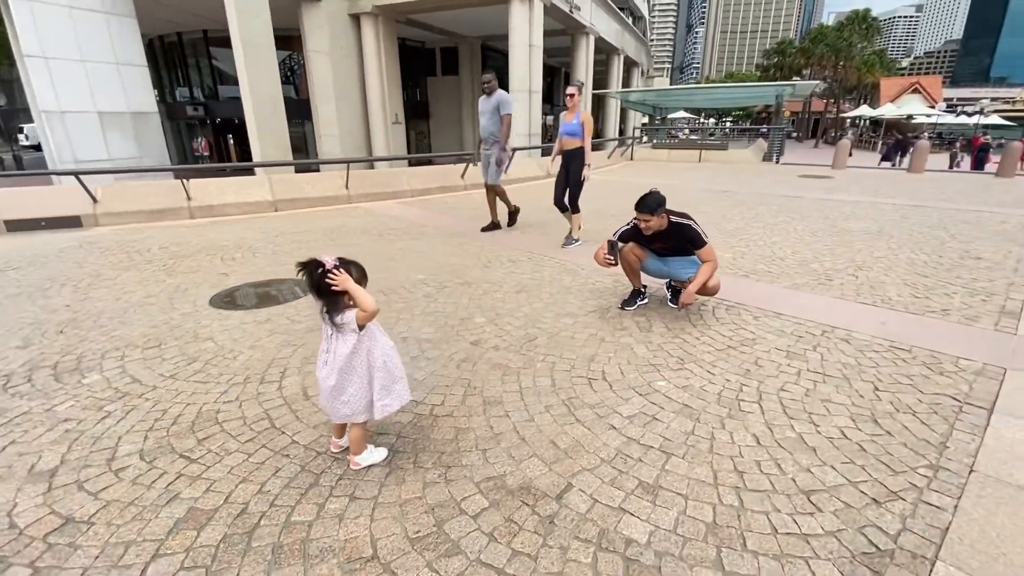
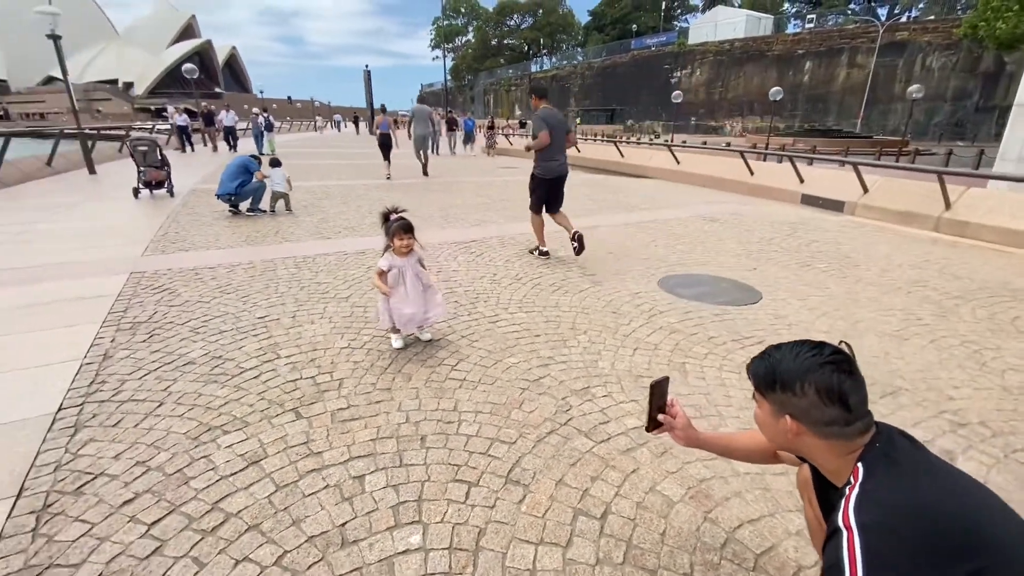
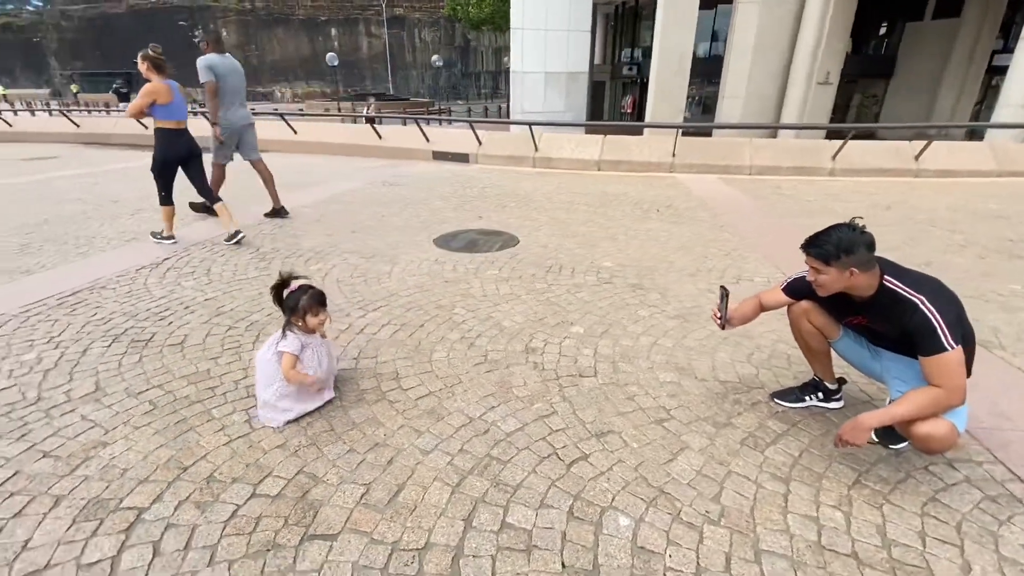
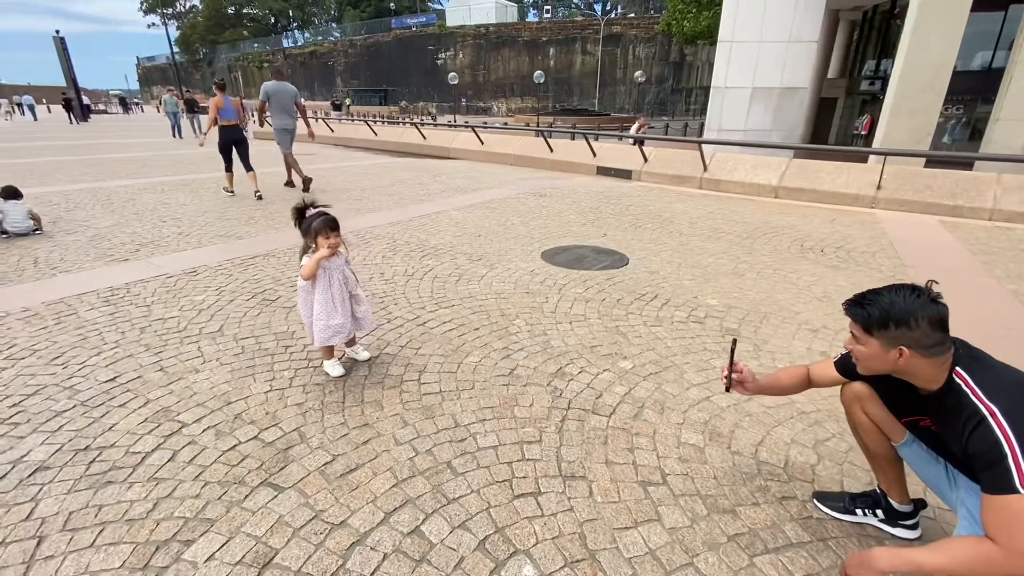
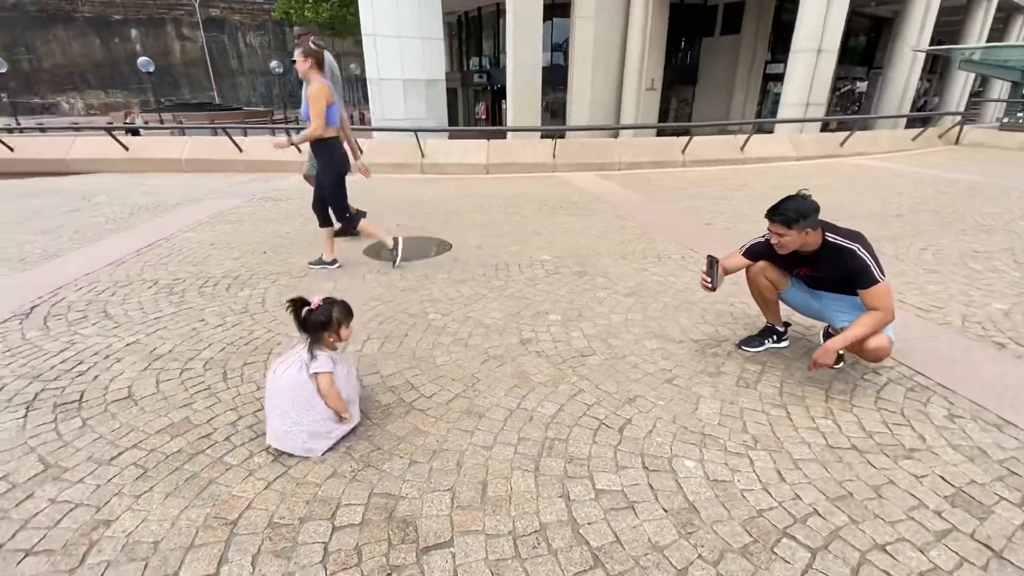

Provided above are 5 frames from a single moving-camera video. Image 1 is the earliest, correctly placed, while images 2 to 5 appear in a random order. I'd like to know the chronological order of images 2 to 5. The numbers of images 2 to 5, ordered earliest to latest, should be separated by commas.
5, 3, 4, 2
